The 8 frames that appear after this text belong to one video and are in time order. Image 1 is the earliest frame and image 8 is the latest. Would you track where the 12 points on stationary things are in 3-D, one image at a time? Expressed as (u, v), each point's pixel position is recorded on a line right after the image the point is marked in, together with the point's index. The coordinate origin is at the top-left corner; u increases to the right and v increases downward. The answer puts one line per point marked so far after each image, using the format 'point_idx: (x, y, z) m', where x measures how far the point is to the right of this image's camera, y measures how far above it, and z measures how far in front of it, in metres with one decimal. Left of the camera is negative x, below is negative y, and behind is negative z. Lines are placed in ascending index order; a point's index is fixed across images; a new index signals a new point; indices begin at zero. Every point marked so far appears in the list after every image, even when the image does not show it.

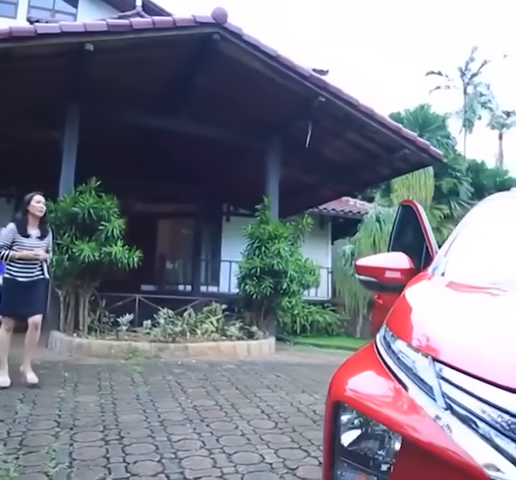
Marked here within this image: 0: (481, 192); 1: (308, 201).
0: (+5.8, +1.3, +14.6) m
1: (+1.0, +0.8, +10.5) m
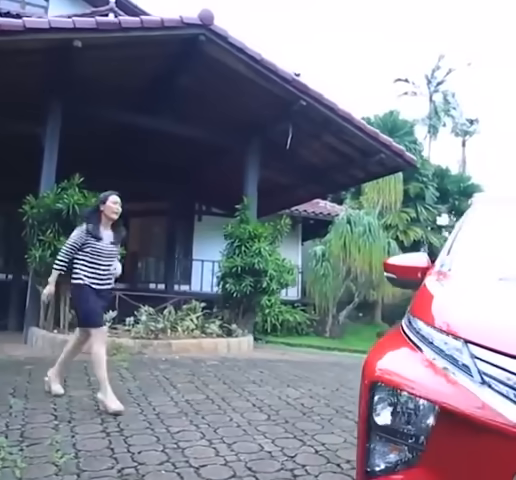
0: (+5.1, +1.2, +15.1) m
1: (+0.5, +0.7, +10.7) m
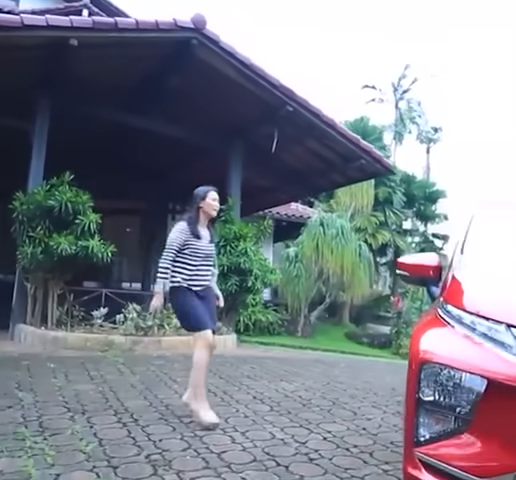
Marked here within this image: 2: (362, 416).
0: (+4.3, +1.1, +15.6) m
1: (0.0, +0.7, +10.9) m
2: (+0.8, -1.3, +4.1) m
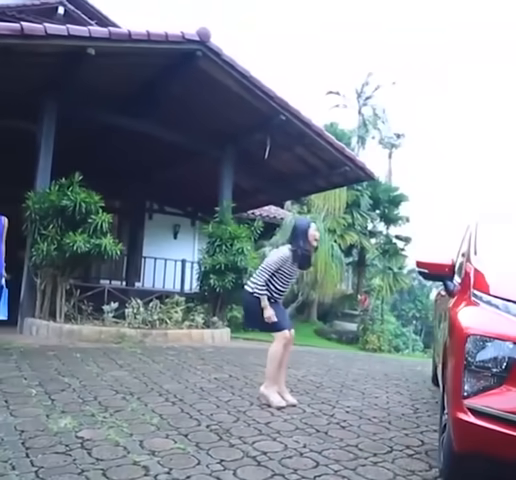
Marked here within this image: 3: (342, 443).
0: (+3.5, +1.1, +16.4) m
1: (-0.3, +0.7, +11.4) m
2: (+0.9, -1.3, +4.6) m
3: (+0.5, -1.2, +3.2) m
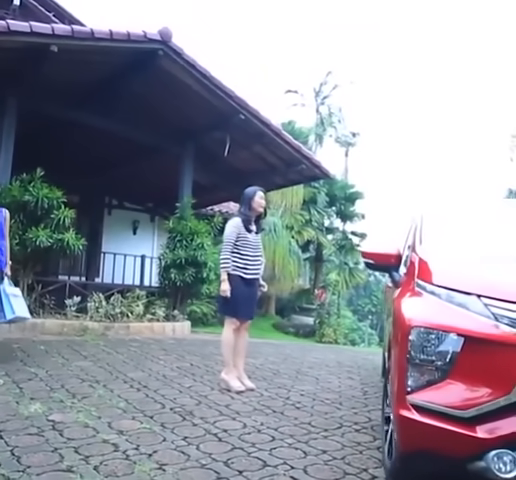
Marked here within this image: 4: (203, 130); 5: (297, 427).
0: (+2.3, +1.2, +16.9) m
1: (-1.2, +0.8, +11.6) m
2: (+0.6, -1.2, +5.0) m
3: (+0.2, -1.2, +3.5) m
4: (-0.8, +1.7, +8.5) m
5: (+0.2, -1.1, +3.4) m
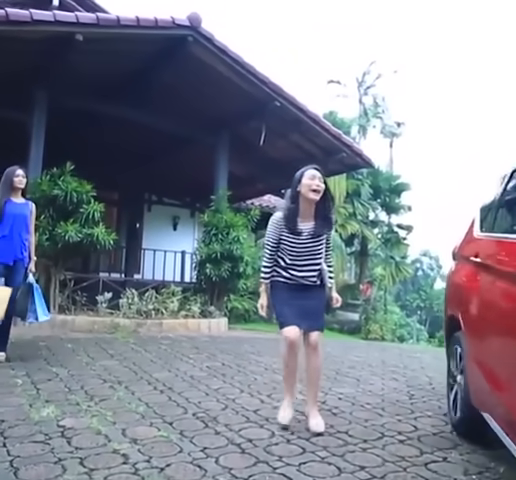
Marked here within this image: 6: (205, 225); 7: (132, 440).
0: (+3.5, +1.4, +16.3) m
1: (-0.4, +0.9, +11.3) m
2: (+0.9, -1.2, +4.6) m
3: (+0.4, -1.1, +3.2) m
4: (-0.3, +1.8, +8.1) m
5: (+0.4, -1.1, +3.0) m
6: (-0.7, +0.2, +7.8) m
7: (-0.6, -1.0, +2.8) m
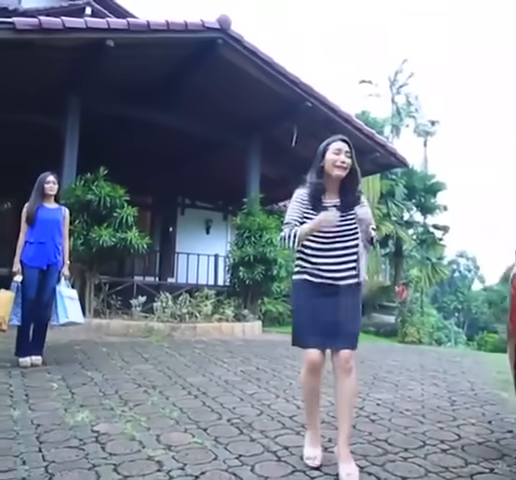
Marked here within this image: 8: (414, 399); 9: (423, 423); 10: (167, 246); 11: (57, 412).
0: (+4.4, +1.3, +16.0) m
1: (+0.3, +0.9, +11.2) m
2: (+1.2, -1.2, +4.4) m
3: (+0.6, -1.1, +3.1) m
4: (+0.2, +1.7, +8.1) m
5: (+0.6, -1.1, +2.9) m
6: (-0.3, +0.2, +7.8) m
7: (-0.5, -1.0, +2.8) m
8: (+1.1, -1.1, +4.0) m
9: (+1.0, -1.1, +3.4) m
10: (-1.9, -0.1, +11.6) m
11: (-1.2, -1.0, +3.3) m
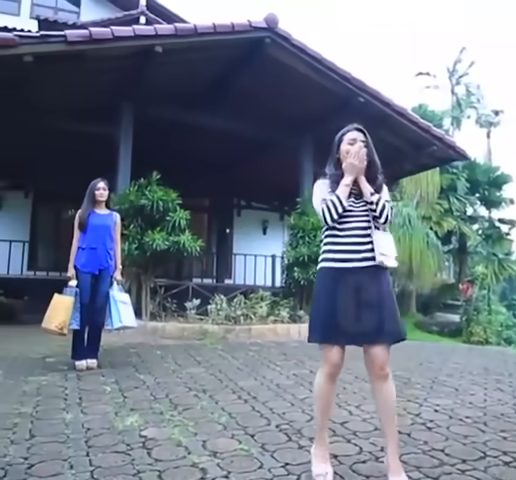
0: (+6.0, +1.5, +15.3) m
1: (+1.4, +0.9, +11.1) m
2: (+1.6, -1.1, +4.2) m
3: (+0.9, -1.1, +2.9) m
4: (+0.9, +1.7, +8.0) m
5: (+0.8, -1.1, +2.8) m
6: (+0.5, +0.2, +7.7) m
7: (-0.2, -1.0, +2.7) m
8: (+1.5, -1.1, +3.8) m
9: (+1.3, -1.1, +3.2) m
10: (-0.7, -0.2, +11.6) m
11: (-0.9, -1.1, +3.3) m
